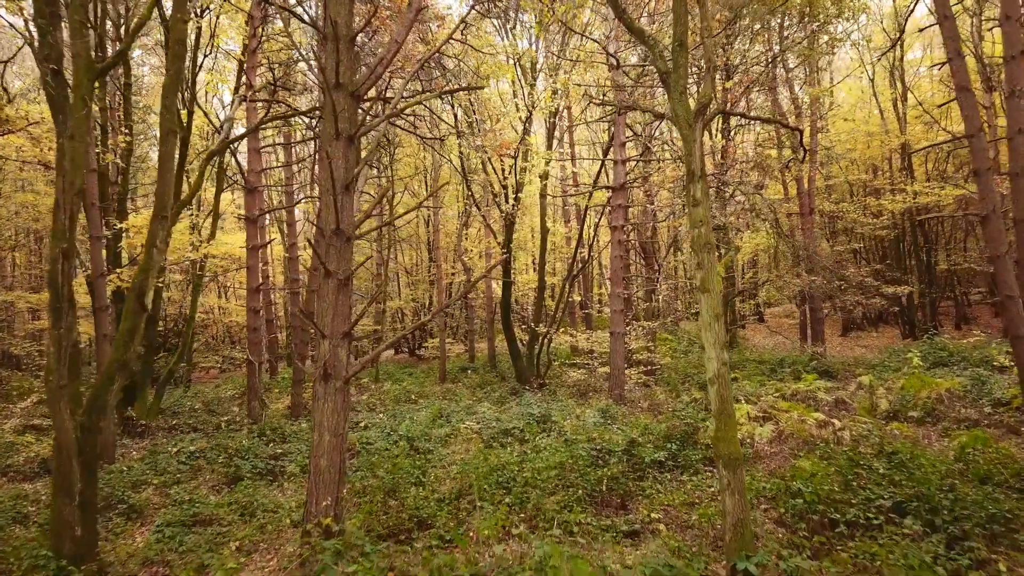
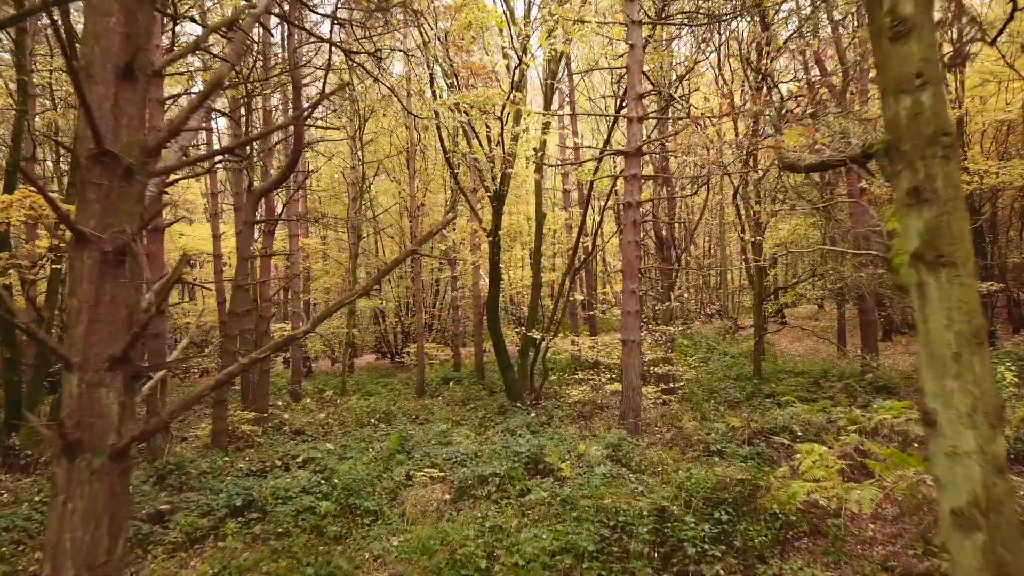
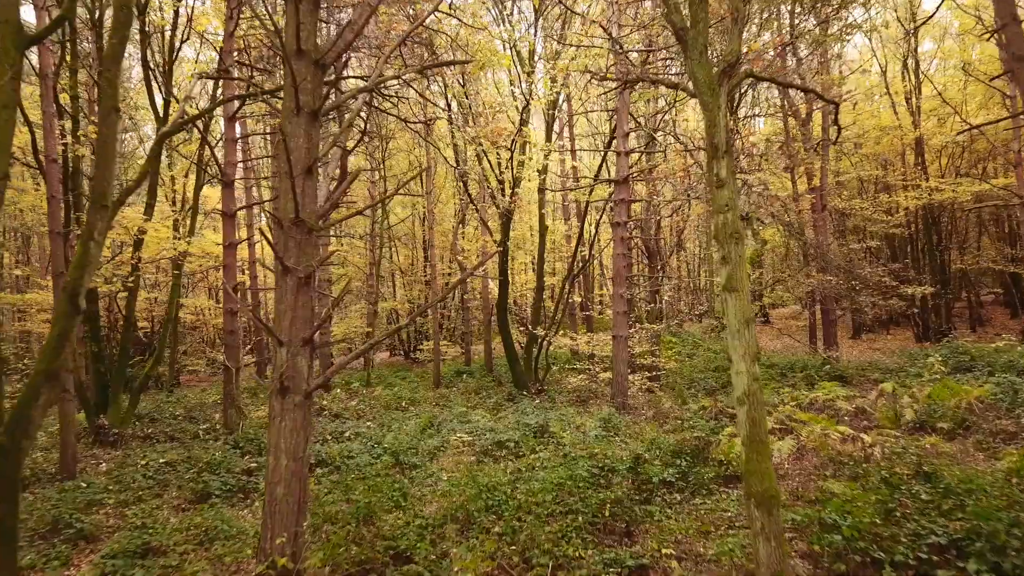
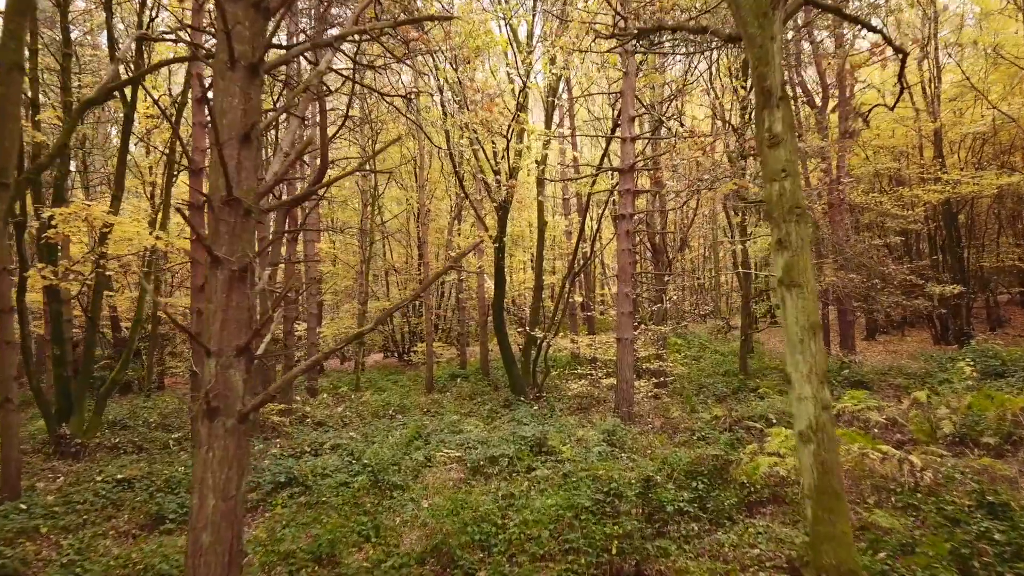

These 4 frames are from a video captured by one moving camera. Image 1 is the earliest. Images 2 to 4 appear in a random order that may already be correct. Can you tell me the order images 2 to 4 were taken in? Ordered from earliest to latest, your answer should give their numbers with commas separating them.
3, 4, 2
